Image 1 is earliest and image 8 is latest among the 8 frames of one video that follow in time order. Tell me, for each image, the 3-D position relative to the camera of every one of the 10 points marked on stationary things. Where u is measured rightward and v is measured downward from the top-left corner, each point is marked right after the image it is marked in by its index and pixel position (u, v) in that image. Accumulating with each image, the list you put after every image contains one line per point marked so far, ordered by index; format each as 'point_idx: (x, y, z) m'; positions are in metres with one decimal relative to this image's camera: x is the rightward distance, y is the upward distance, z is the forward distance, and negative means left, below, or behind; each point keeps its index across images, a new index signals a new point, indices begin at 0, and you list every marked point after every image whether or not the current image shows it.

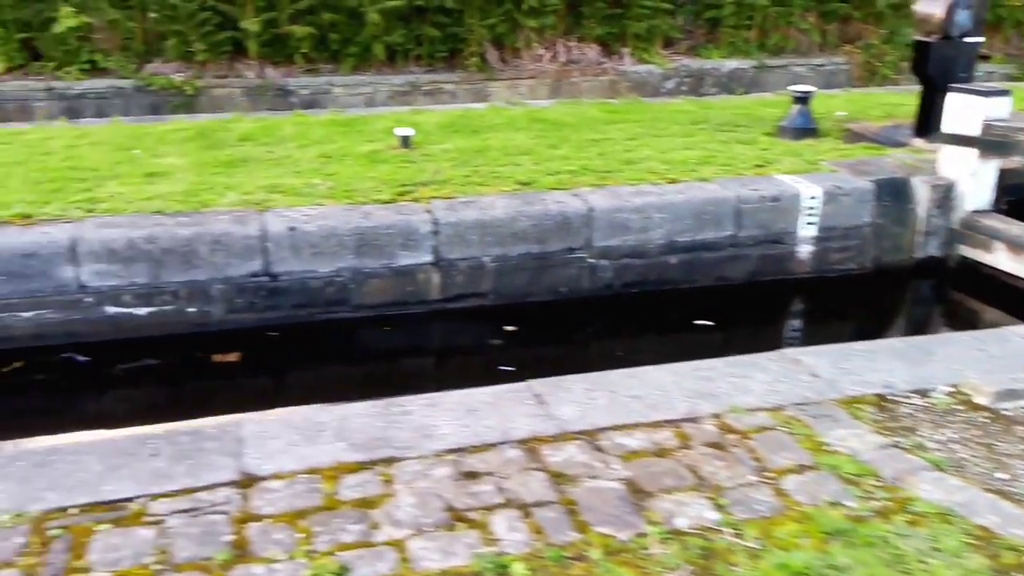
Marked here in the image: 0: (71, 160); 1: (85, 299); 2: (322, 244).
0: (-2.1, +0.6, +4.6) m
1: (-1.6, 0.0, +3.4) m
2: (-0.7, +0.2, +3.7) m
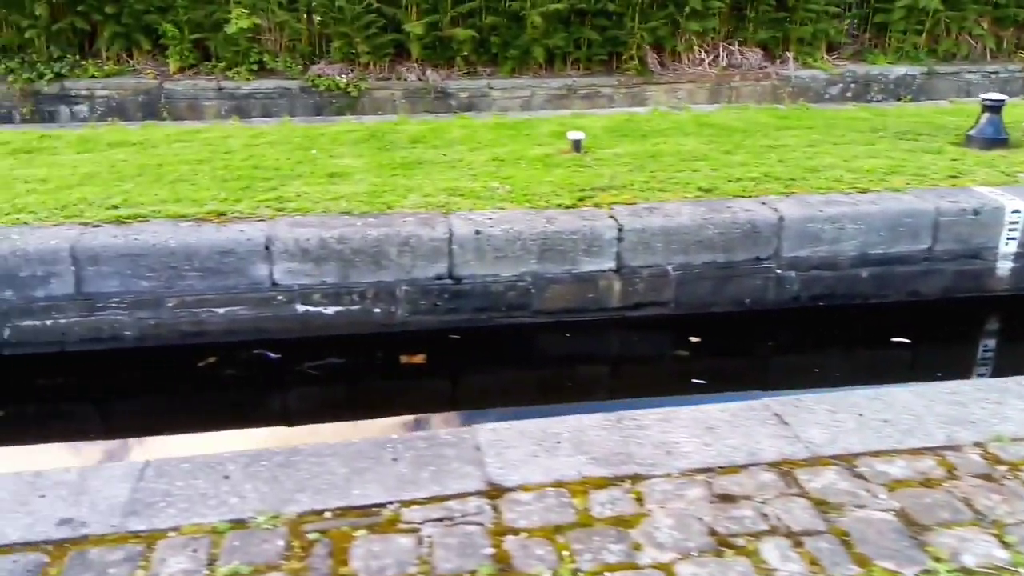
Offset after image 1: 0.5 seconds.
0: (-1.2, +0.6, +4.7) m
1: (-0.9, 0.0, +3.5) m
2: (0.0, +0.2, +3.6) m
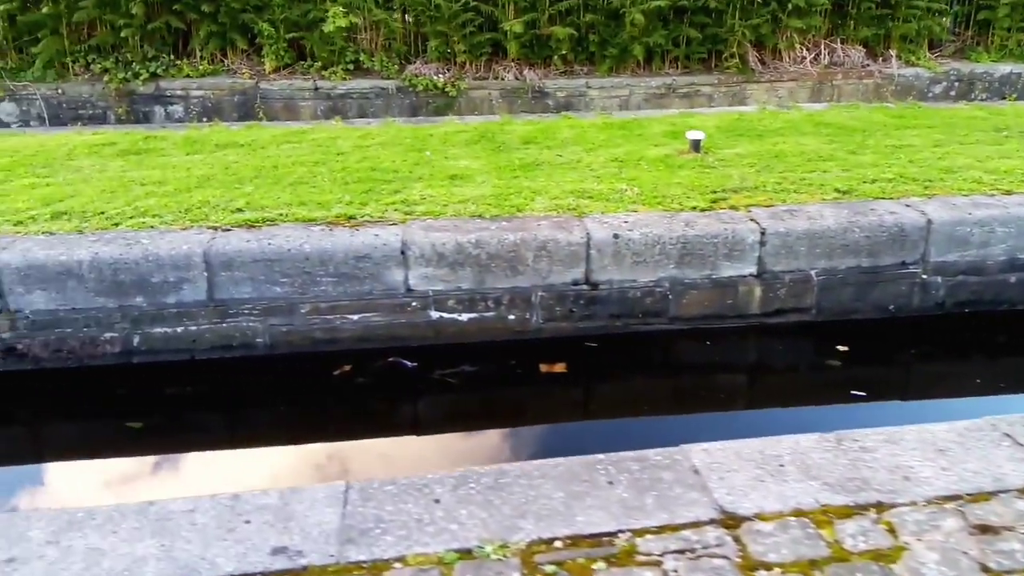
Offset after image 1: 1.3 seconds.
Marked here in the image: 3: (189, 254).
0: (-0.7, +0.6, +4.6) m
1: (-0.4, -0.1, +3.4) m
2: (+0.5, +0.1, +3.5) m
3: (-1.1, +0.1, +3.2) m
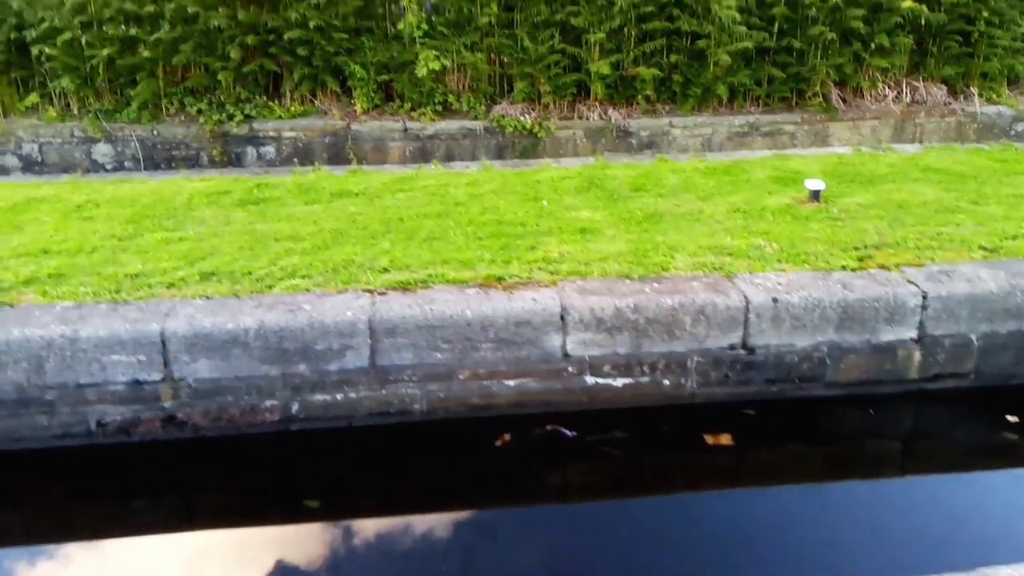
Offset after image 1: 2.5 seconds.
0: (-0.1, +0.4, +4.6) m
1: (+0.2, -0.3, +3.4) m
2: (+1.0, -0.1, +3.4) m
3: (-0.5, -0.1, +3.1) m
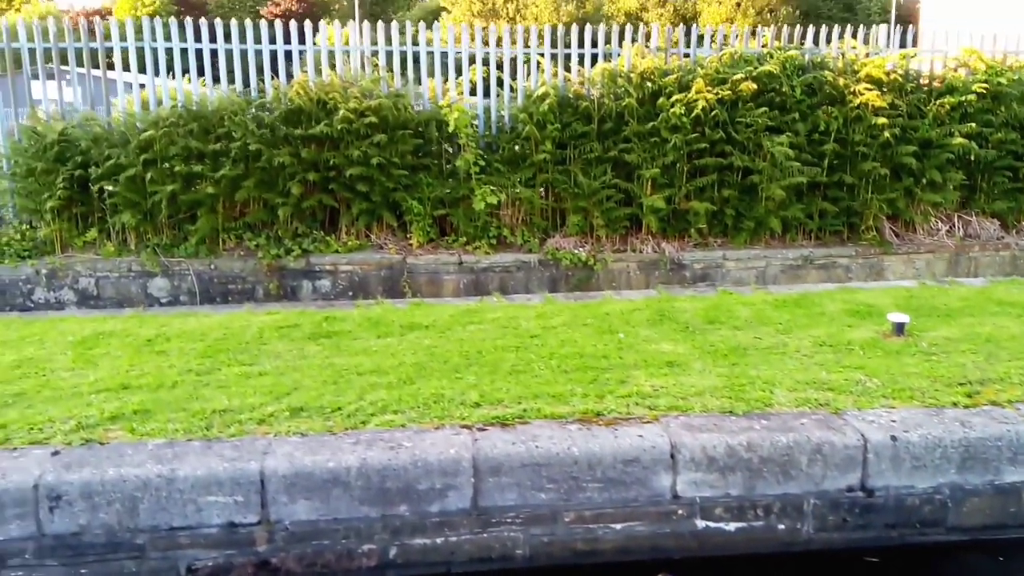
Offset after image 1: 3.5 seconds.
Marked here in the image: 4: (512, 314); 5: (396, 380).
0: (+0.3, -0.3, +4.5) m
1: (+0.5, -0.7, +3.2) m
2: (+1.4, -0.6, +3.2) m
3: (-0.2, -0.5, +3.0) m
4: (0.0, -0.1, +5.3) m
5: (-0.5, -0.4, +3.9) m
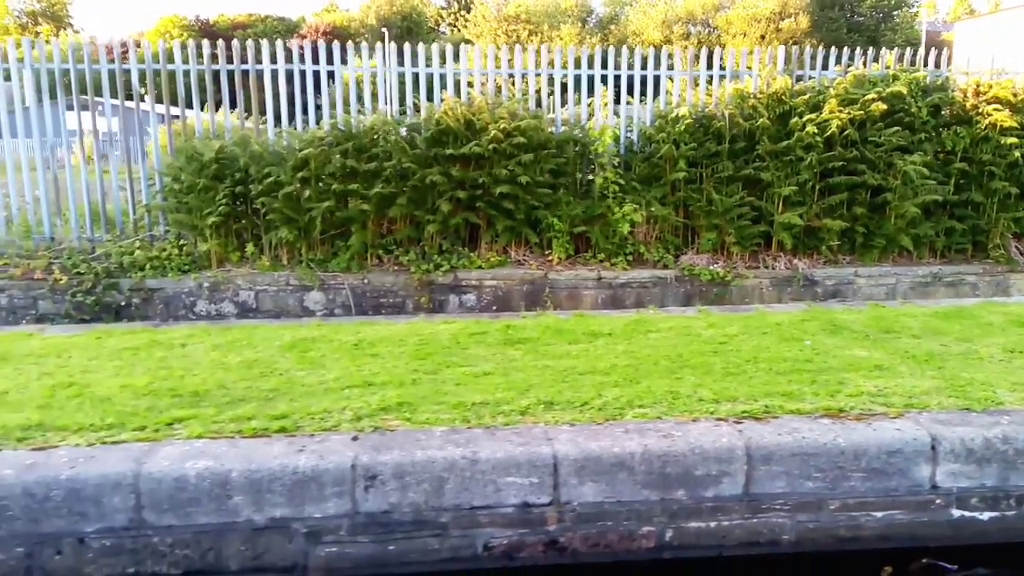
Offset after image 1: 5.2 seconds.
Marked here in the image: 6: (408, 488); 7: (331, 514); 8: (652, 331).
0: (+1.2, -0.3, +4.6) m
1: (+1.5, -0.7, +3.3) m
2: (+2.3, -0.6, +3.4) m
3: (+0.7, -0.5, +3.2) m
4: (+1.0, -0.2, +5.5) m
5: (+0.5, -0.4, +4.1) m
6: (-0.3, -0.6, +3.1) m
7: (-0.6, -0.7, +3.1) m
8: (+0.8, -0.2, +5.3) m
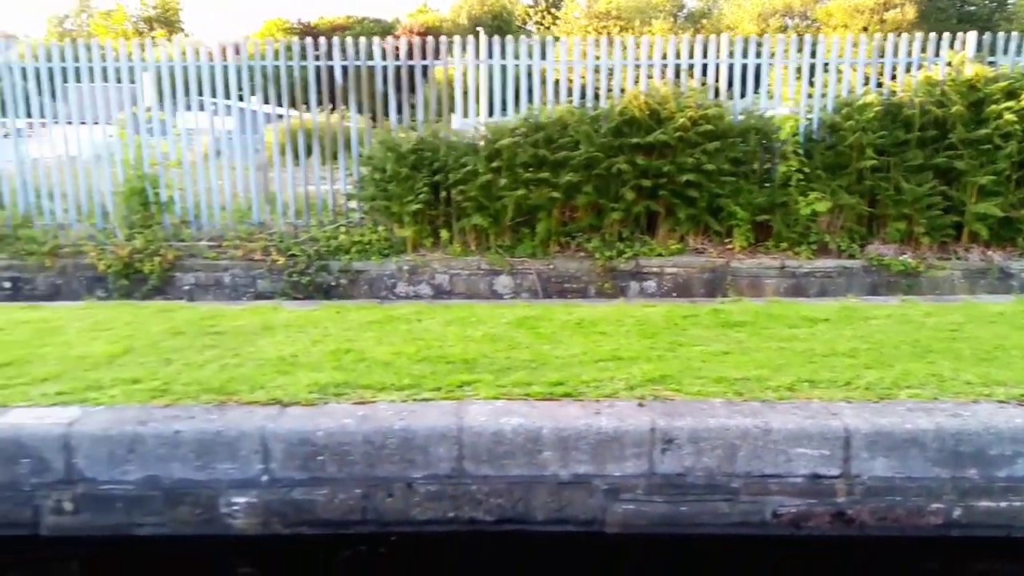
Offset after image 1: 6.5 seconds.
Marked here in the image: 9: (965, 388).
0: (+2.4, -0.3, +4.6) m
1: (+2.4, -0.7, +3.2) m
2: (+3.3, -0.5, +3.2) m
3: (+1.7, -0.5, +3.2) m
4: (+2.3, -0.1, +5.4) m
5: (+1.6, -0.3, +4.1) m
6: (+0.6, -0.6, +3.2) m
7: (+0.4, -0.6, +3.2) m
8: (+2.0, -0.2, +5.3) m
9: (+1.7, -0.4, +3.7) m
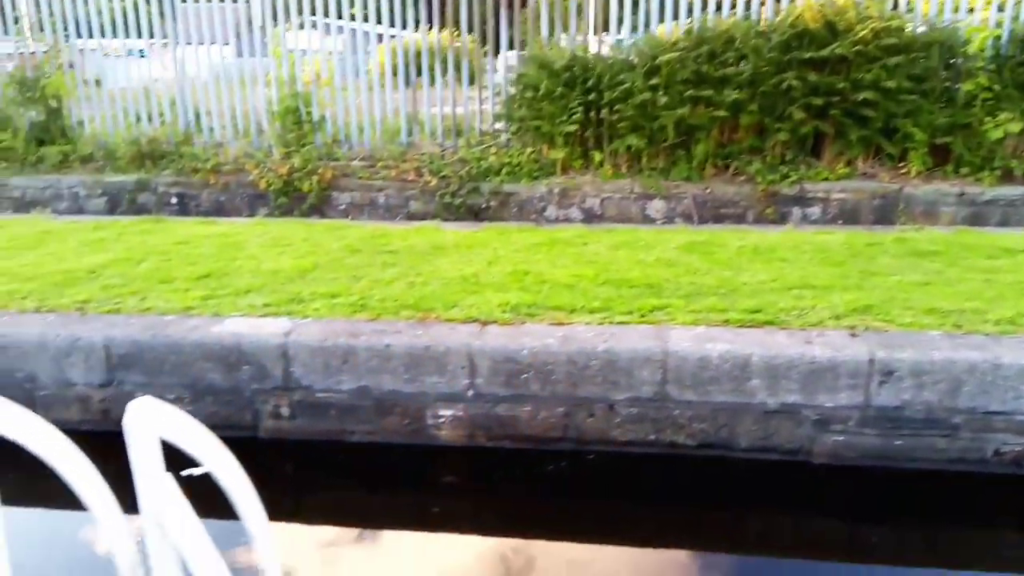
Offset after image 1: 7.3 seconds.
0: (+3.2, 0.0, +4.1) m
1: (+3.1, -0.5, +2.9) m
2: (+4.0, -0.4, +2.7) m
3: (+2.4, -0.3, +2.9) m
4: (+3.2, +0.2, +5.0) m
5: (+2.4, 0.0, +3.8) m
6: (+1.3, -0.3, +3.1) m
7: (+1.1, -0.4, +3.1) m
8: (+3.0, +0.2, +4.9) m
9: (+2.5, -0.1, +3.3) m
